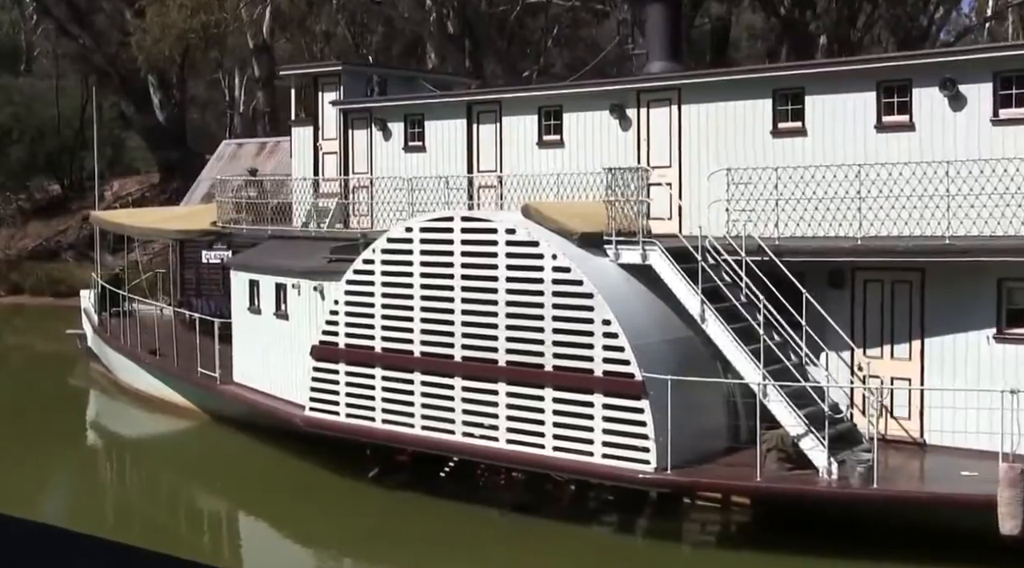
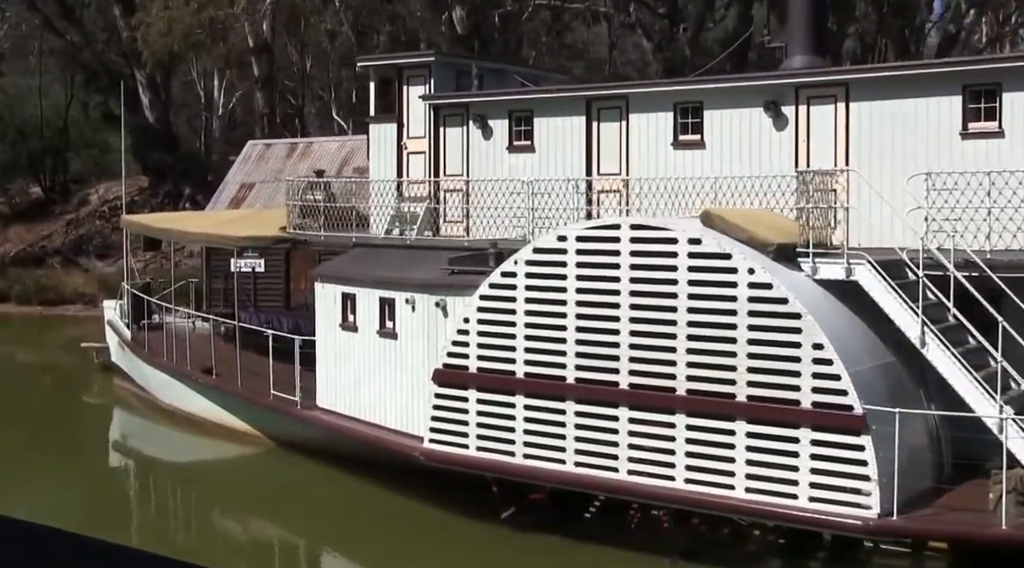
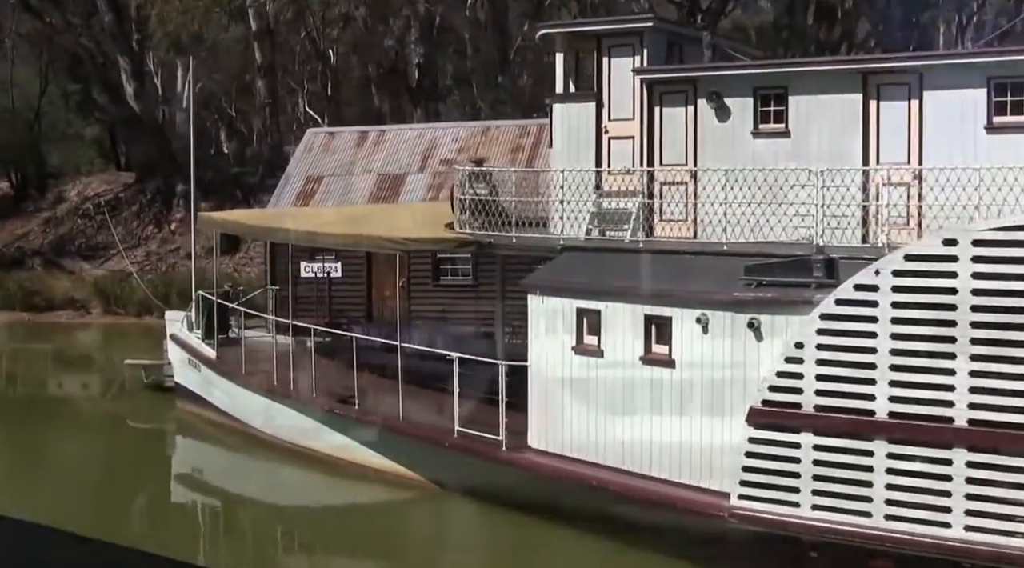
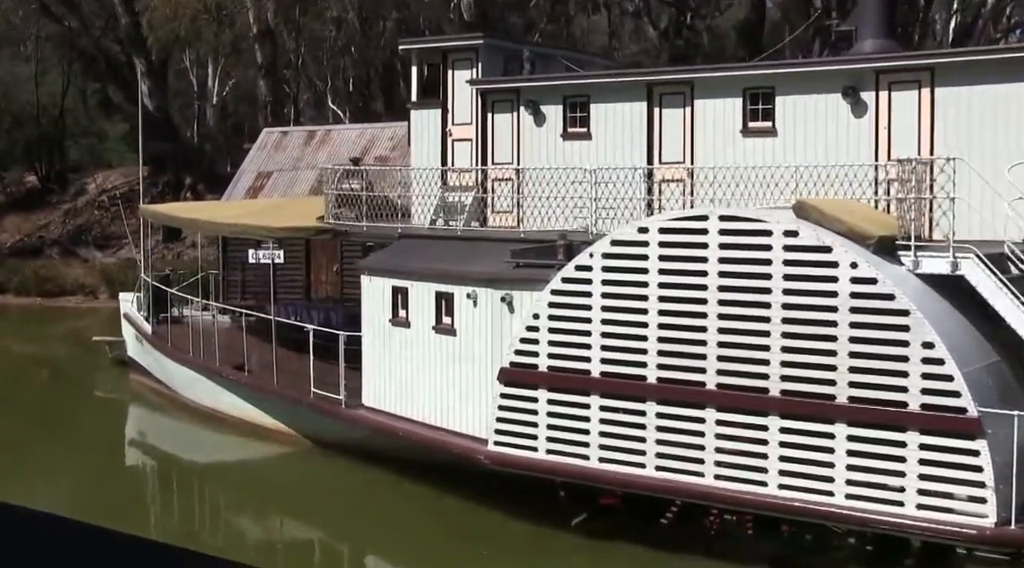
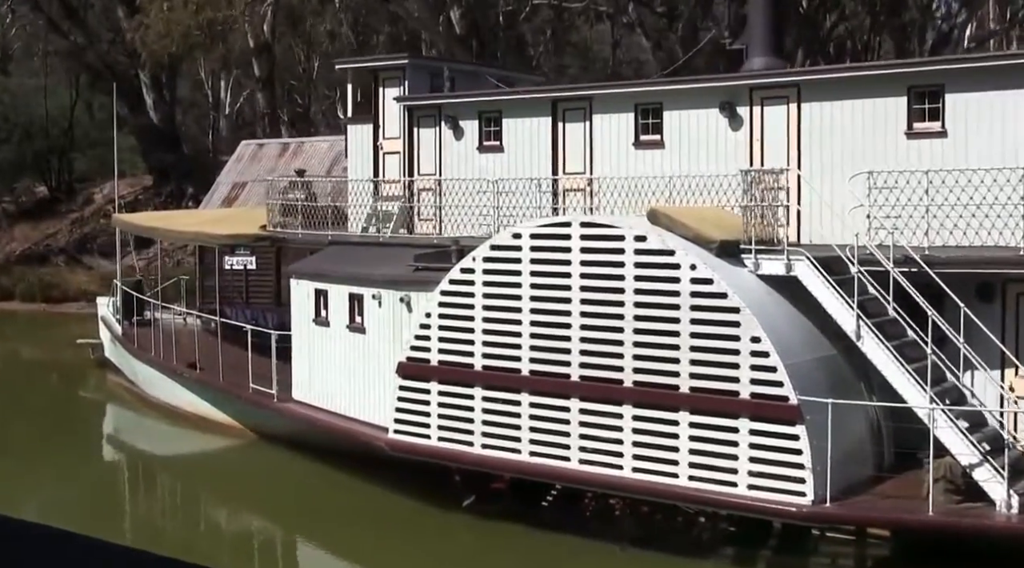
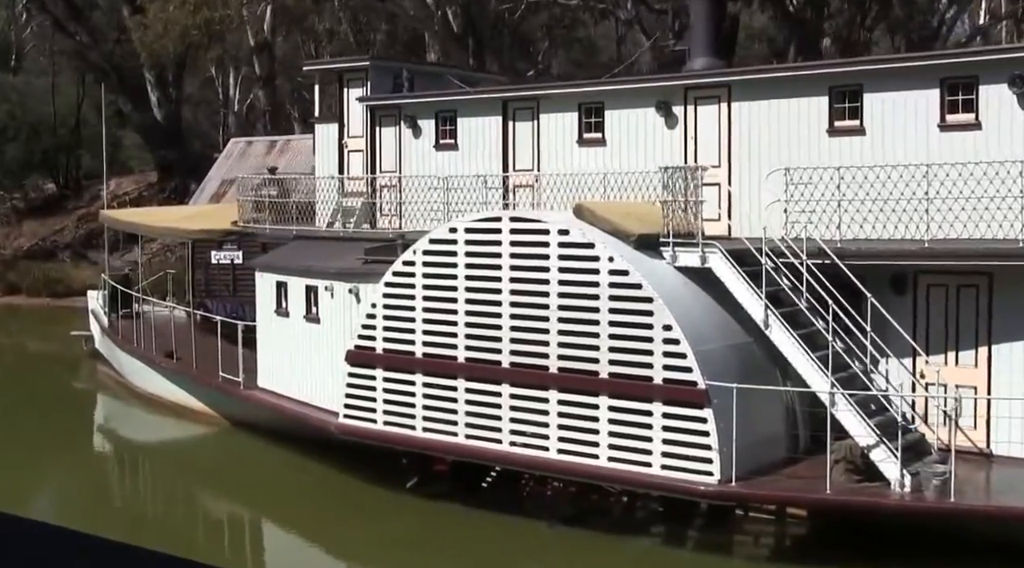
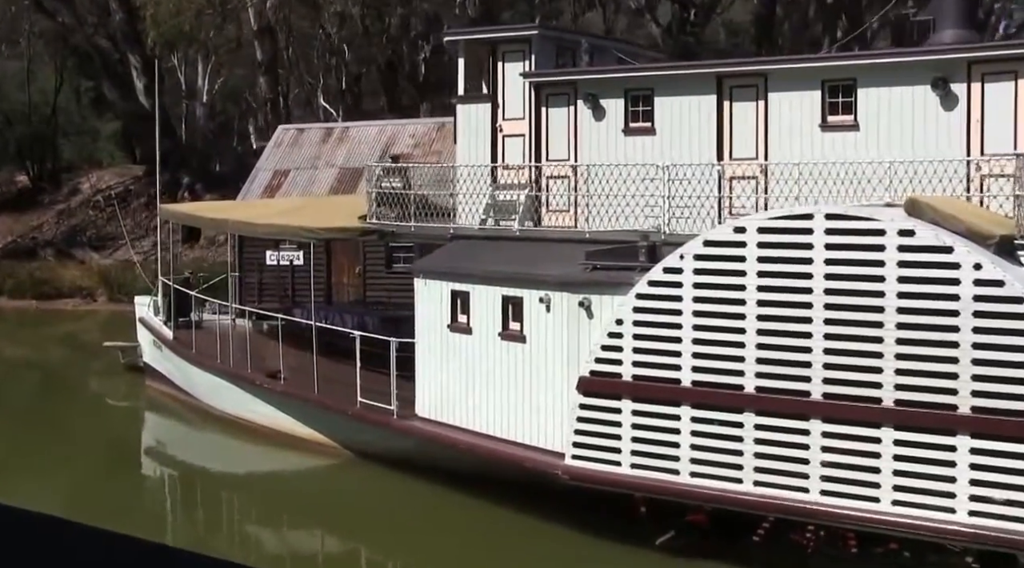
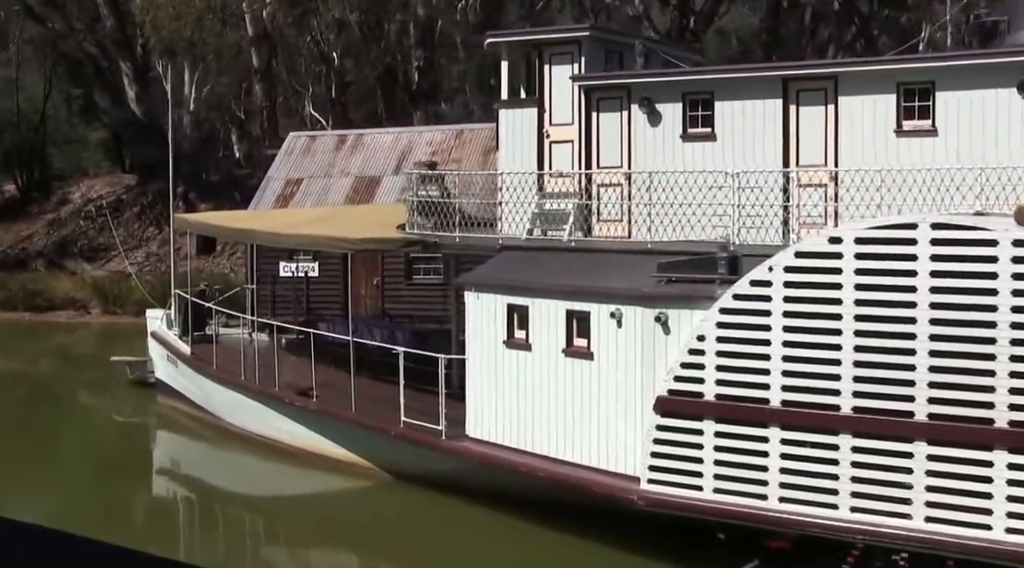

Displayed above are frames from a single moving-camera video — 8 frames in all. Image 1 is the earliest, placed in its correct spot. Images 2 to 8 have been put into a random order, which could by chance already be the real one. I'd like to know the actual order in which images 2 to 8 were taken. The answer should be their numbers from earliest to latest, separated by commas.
6, 5, 2, 4, 7, 8, 3
